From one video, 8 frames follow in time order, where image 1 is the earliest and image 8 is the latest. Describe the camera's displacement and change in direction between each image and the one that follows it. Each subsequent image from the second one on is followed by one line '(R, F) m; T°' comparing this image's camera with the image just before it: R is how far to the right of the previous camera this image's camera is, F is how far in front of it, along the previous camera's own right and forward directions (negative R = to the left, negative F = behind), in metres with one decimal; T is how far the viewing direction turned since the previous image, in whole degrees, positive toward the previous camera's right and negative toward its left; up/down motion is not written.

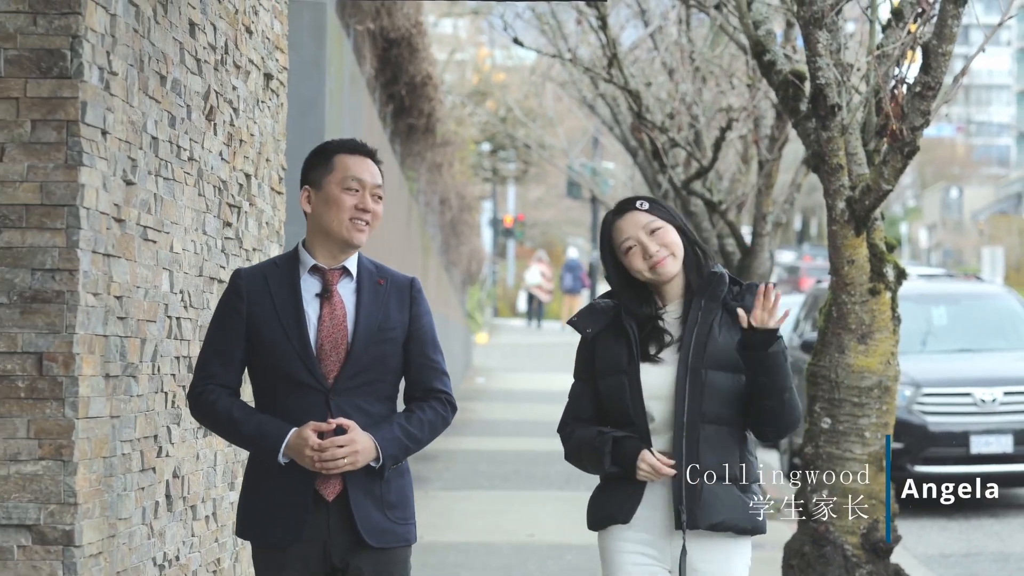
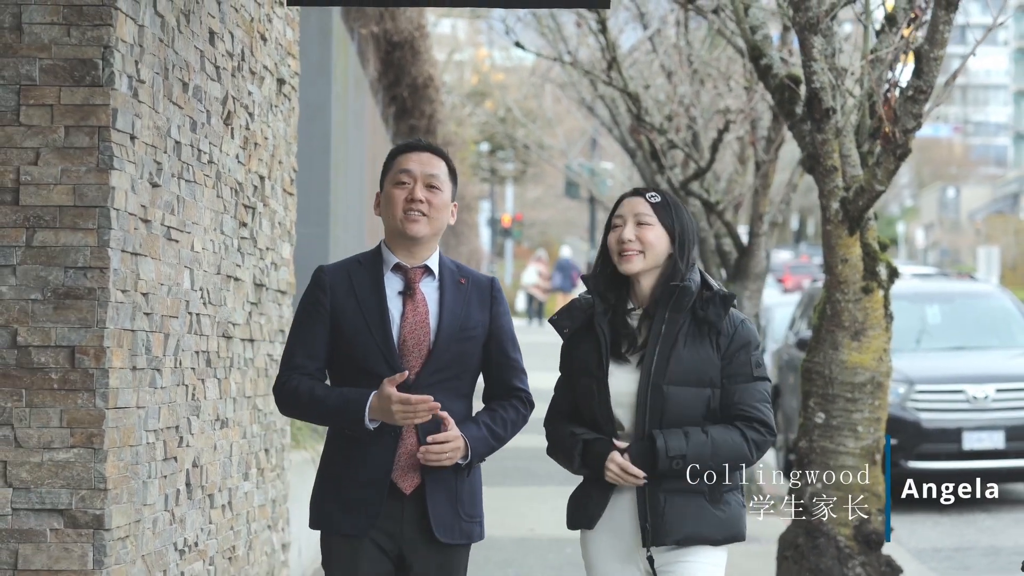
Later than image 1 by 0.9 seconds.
(0.0, -0.2) m; 0°
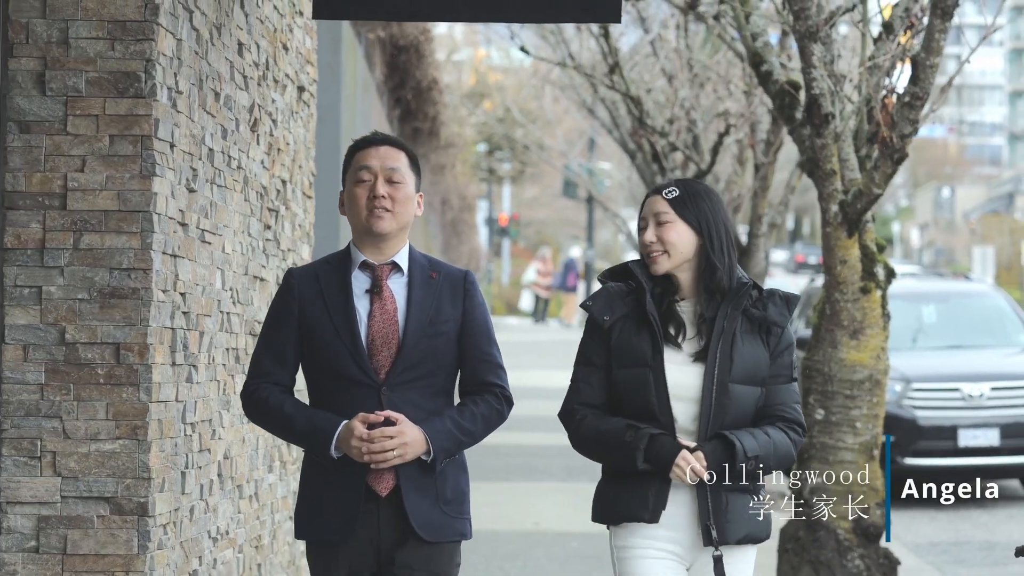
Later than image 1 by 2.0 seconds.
(-0.1, -0.3) m; 0°
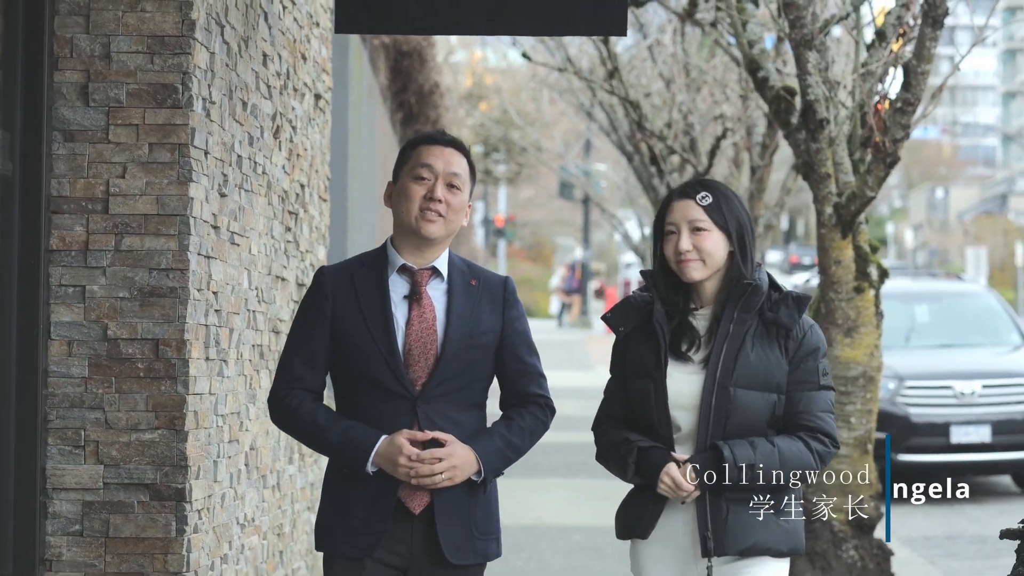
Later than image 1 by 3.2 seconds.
(-0.1, -0.3) m; 0°
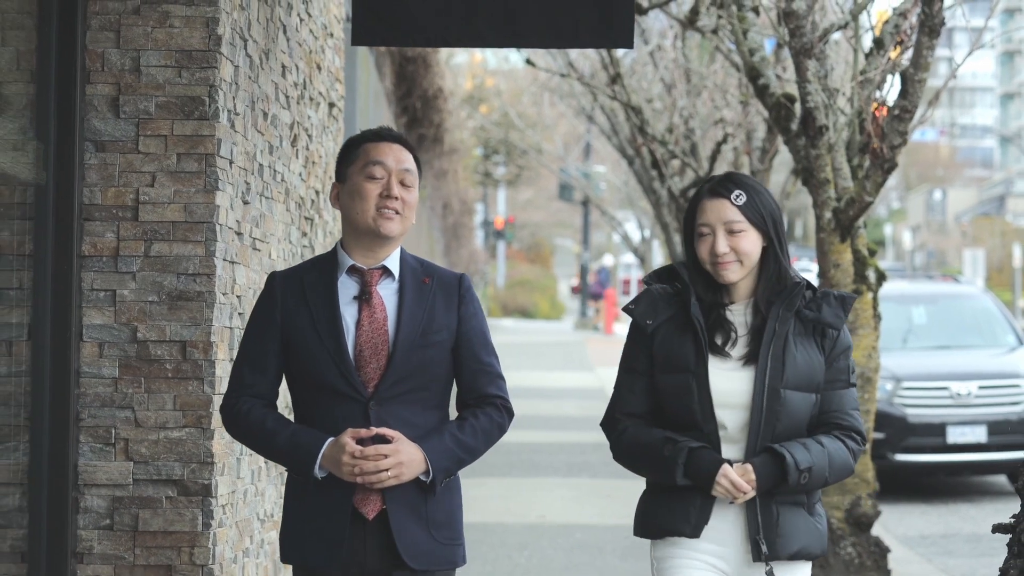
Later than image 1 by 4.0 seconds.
(-0.1, -0.2) m; 0°
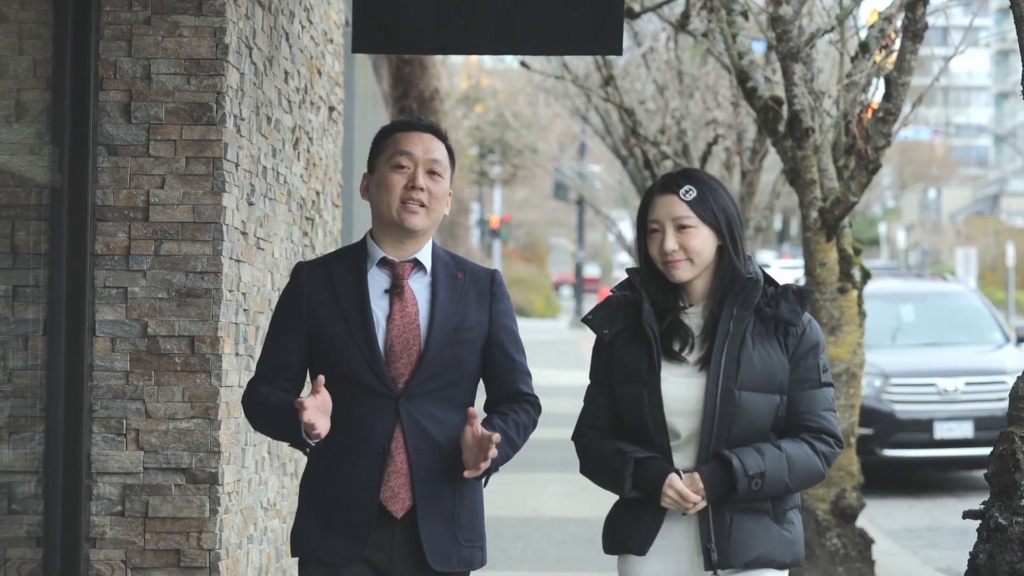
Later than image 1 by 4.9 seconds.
(0.0, -0.3) m; 0°
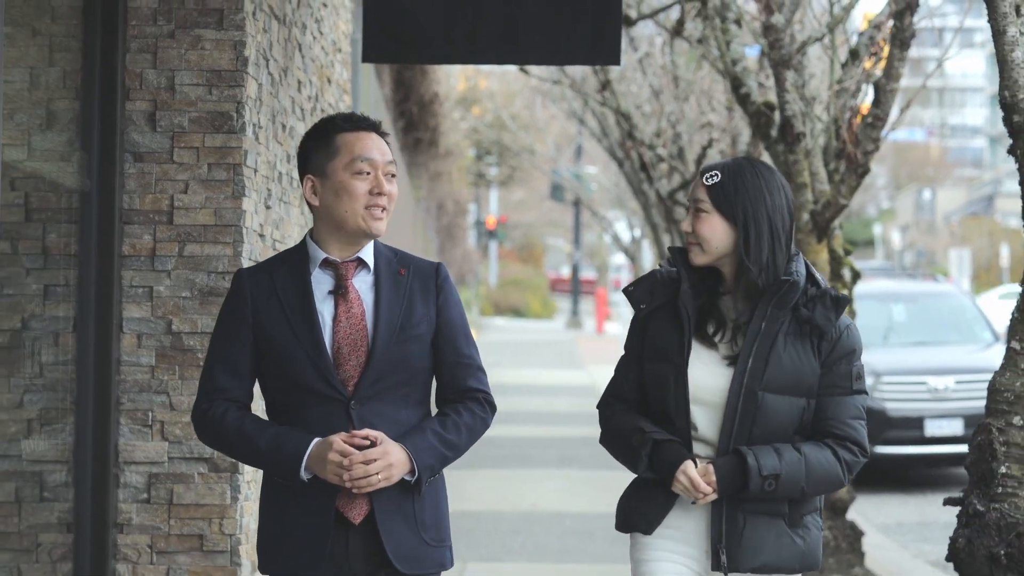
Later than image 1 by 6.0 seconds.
(0.0, -0.3) m; 0°
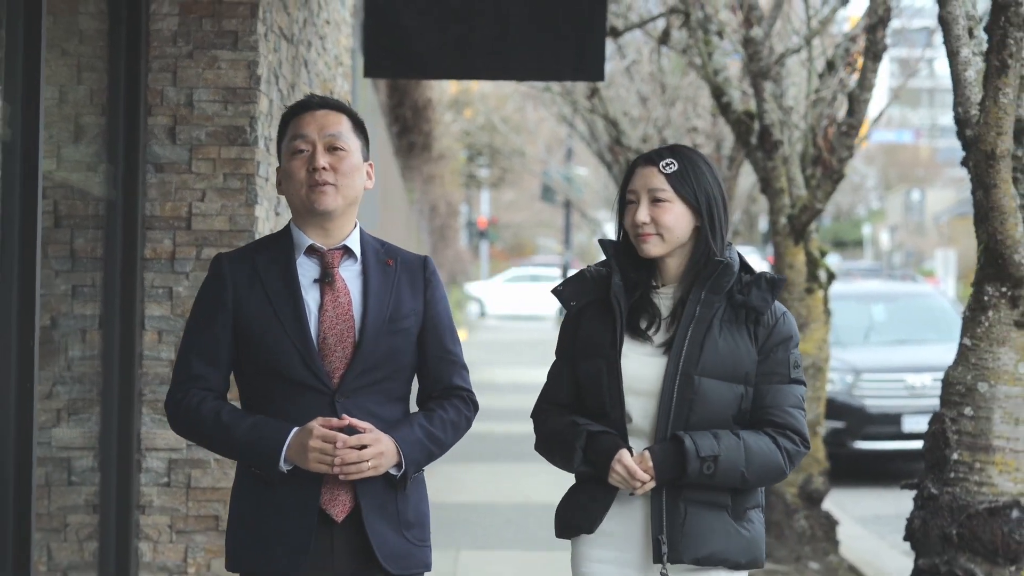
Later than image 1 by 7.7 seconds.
(0.0, -0.5) m; 0°
